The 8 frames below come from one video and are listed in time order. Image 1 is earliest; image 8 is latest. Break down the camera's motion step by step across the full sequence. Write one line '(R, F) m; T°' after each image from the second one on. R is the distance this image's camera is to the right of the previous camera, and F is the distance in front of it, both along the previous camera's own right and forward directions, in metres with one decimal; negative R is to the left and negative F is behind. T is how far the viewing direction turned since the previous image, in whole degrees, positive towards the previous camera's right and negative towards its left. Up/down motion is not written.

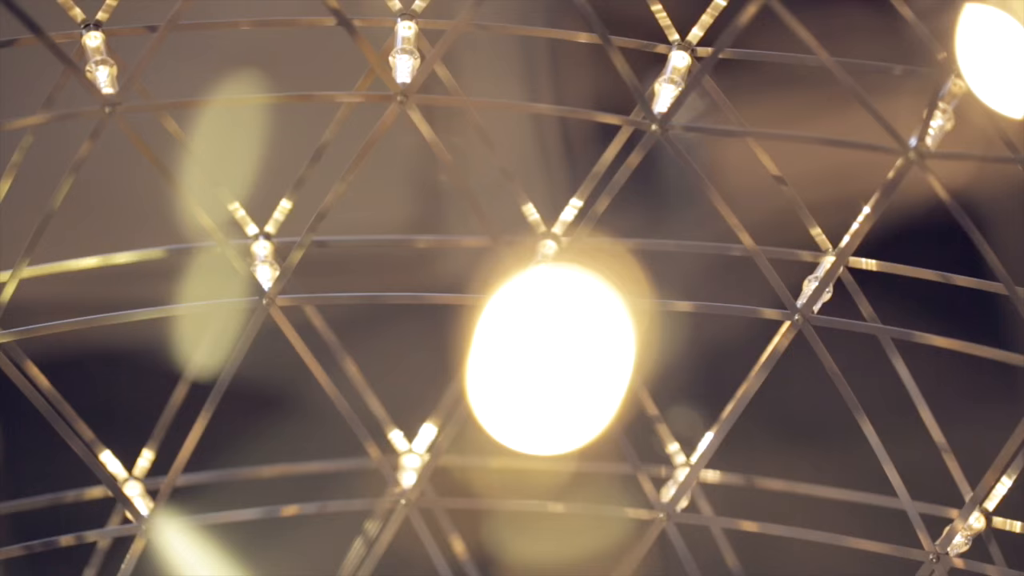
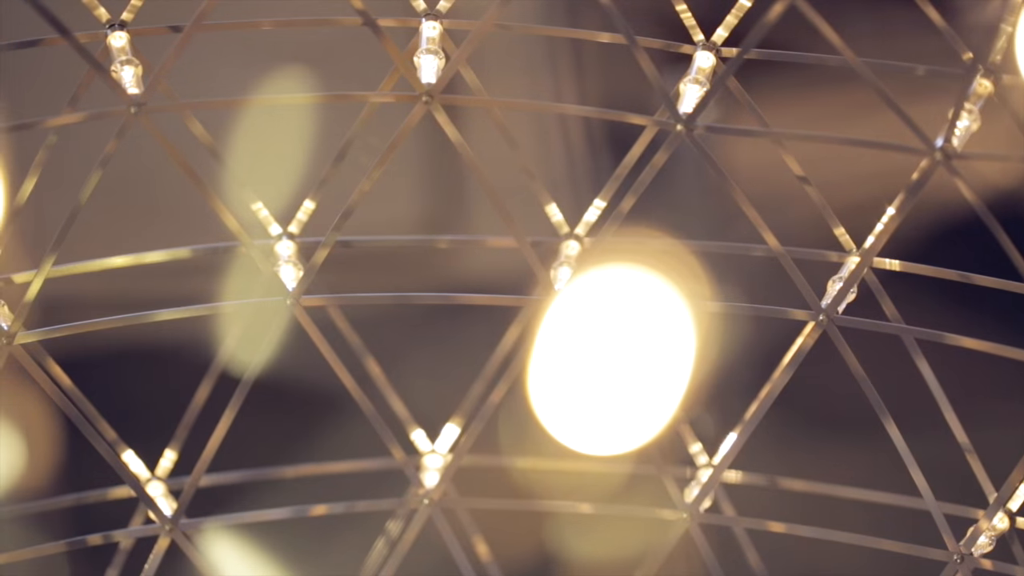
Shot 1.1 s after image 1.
(-0.4, 0.0) m; 0°
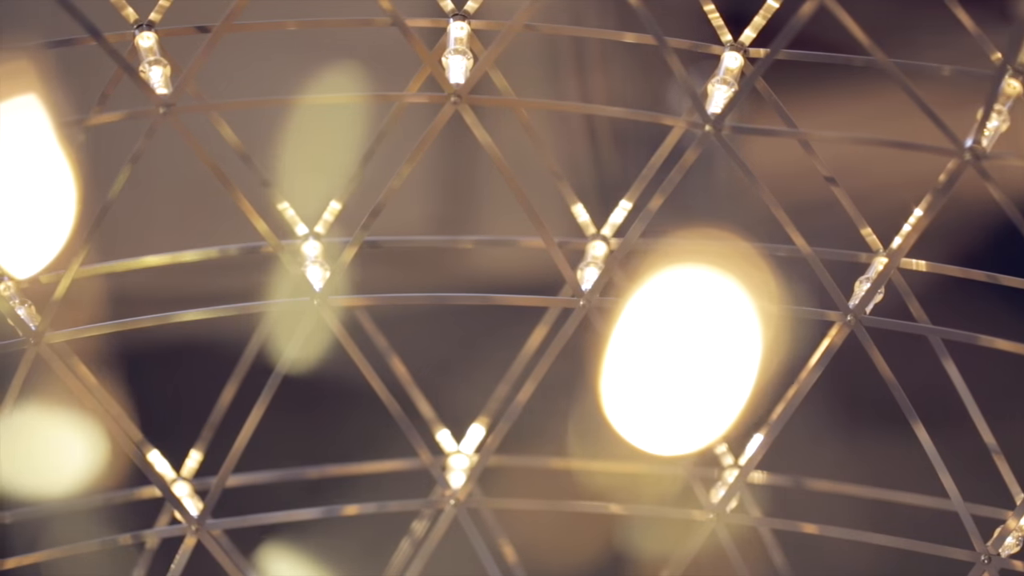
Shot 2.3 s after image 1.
(-0.6, 0.0) m; 0°
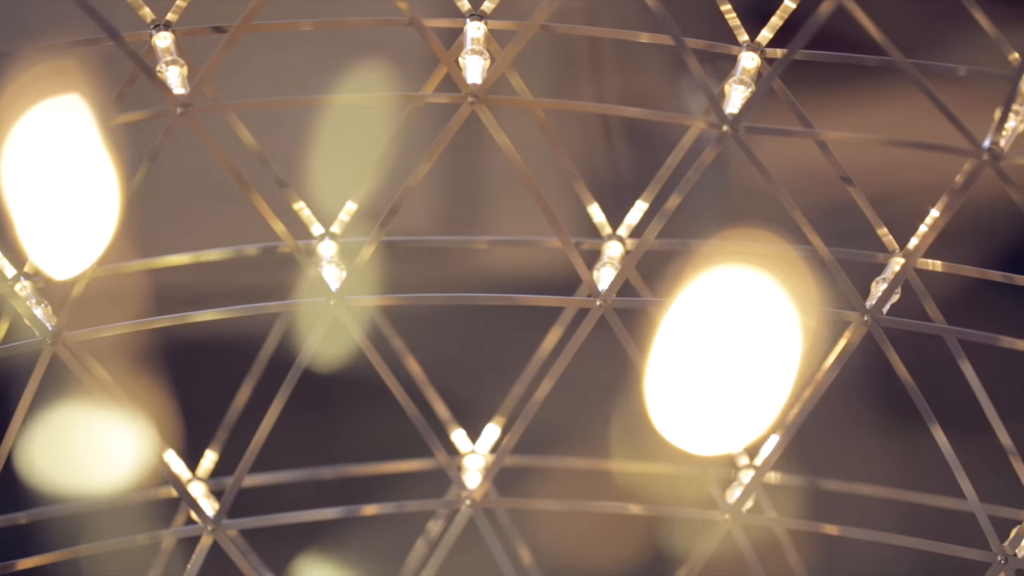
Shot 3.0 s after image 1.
(-0.3, 0.0) m; 0°
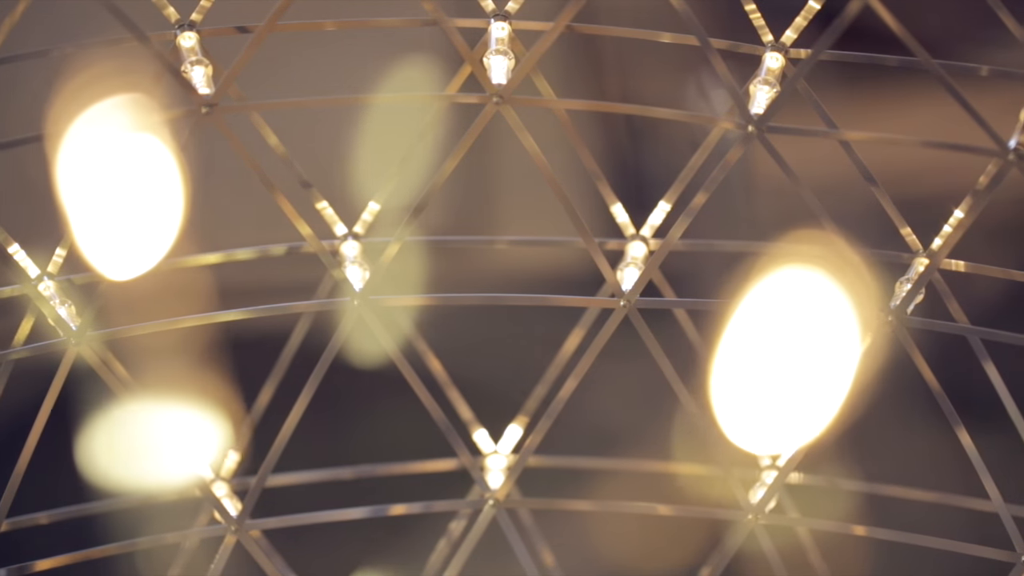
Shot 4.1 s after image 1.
(-0.5, 0.0) m; 0°
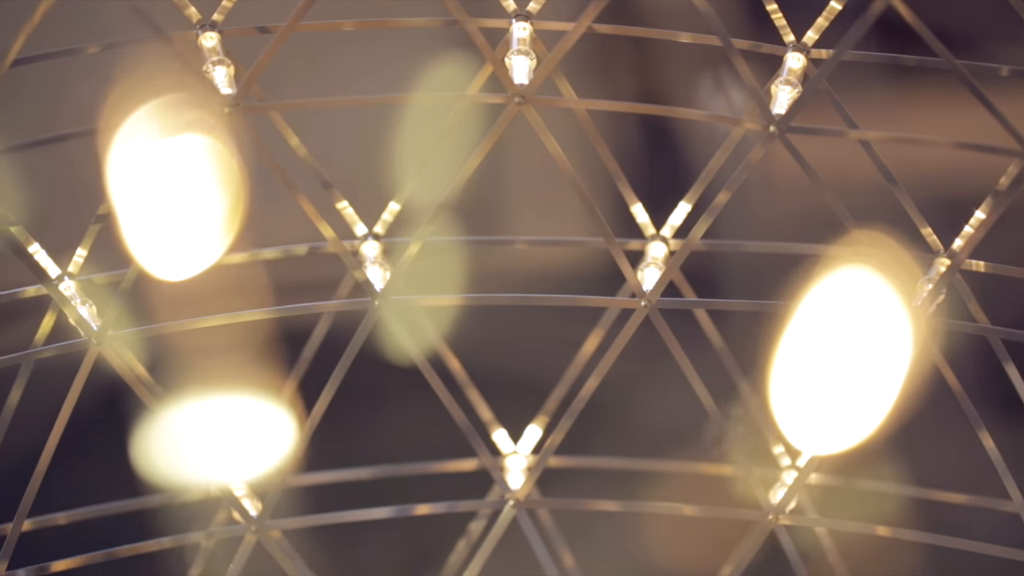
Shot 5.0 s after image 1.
(-0.4, 0.0) m; 0°
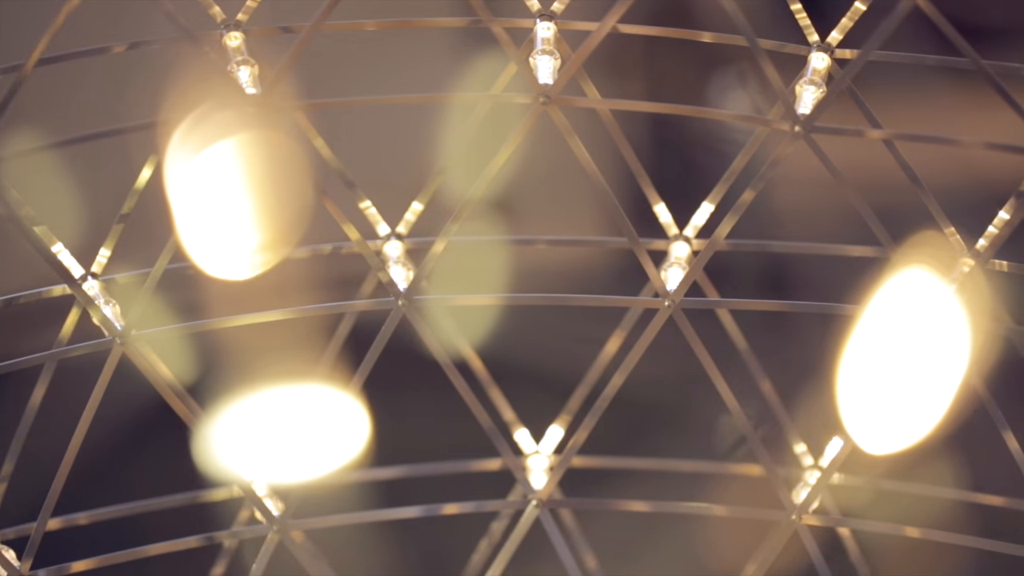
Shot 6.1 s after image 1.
(-0.5, 0.0) m; 0°
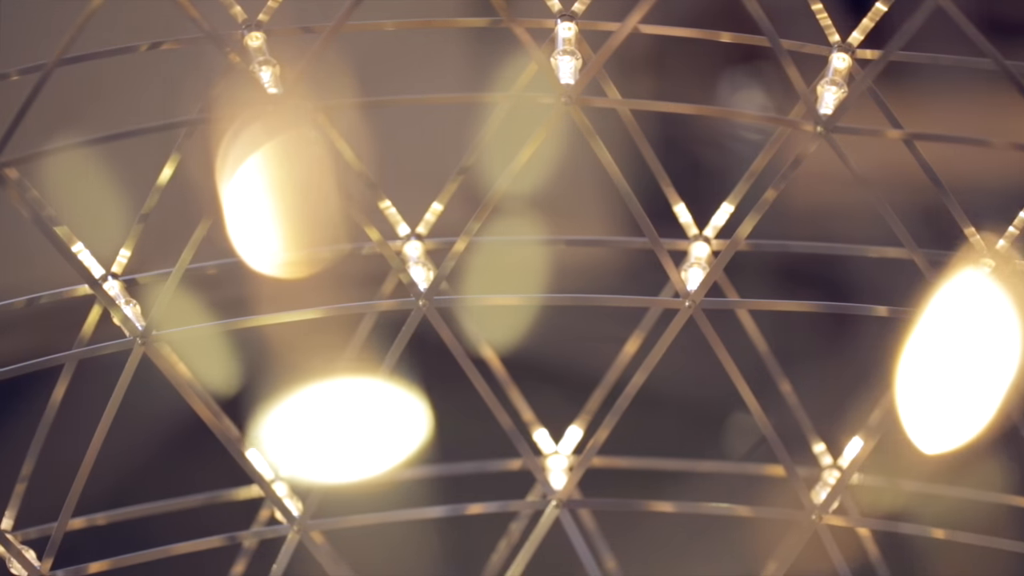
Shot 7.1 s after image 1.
(-0.4, 0.0) m; 0°
